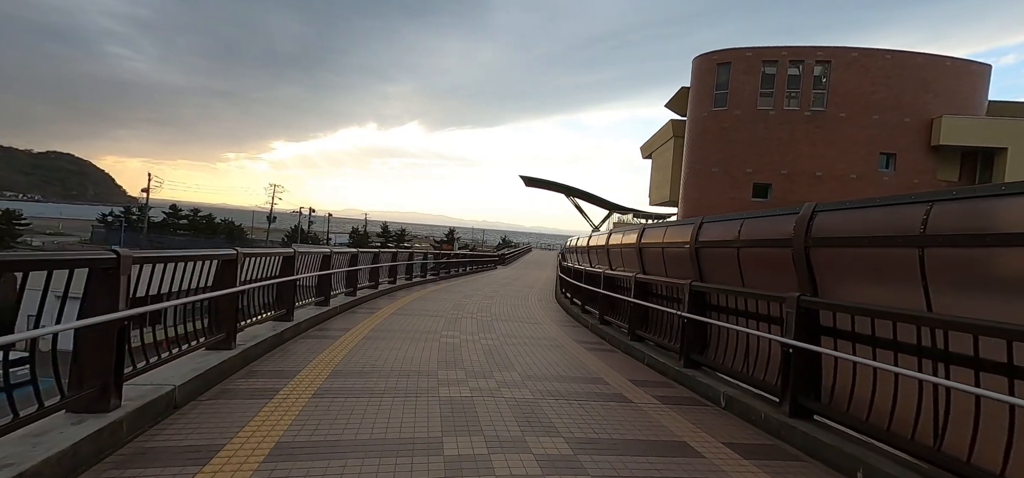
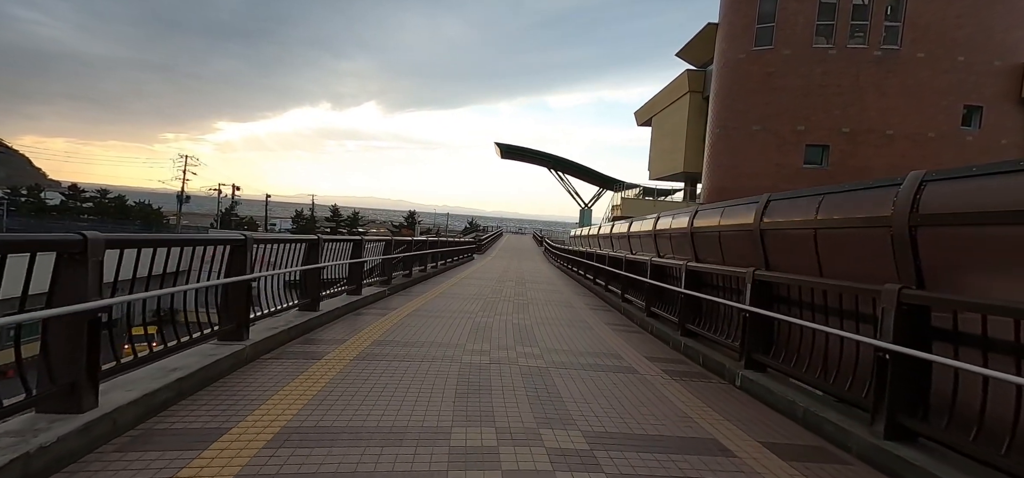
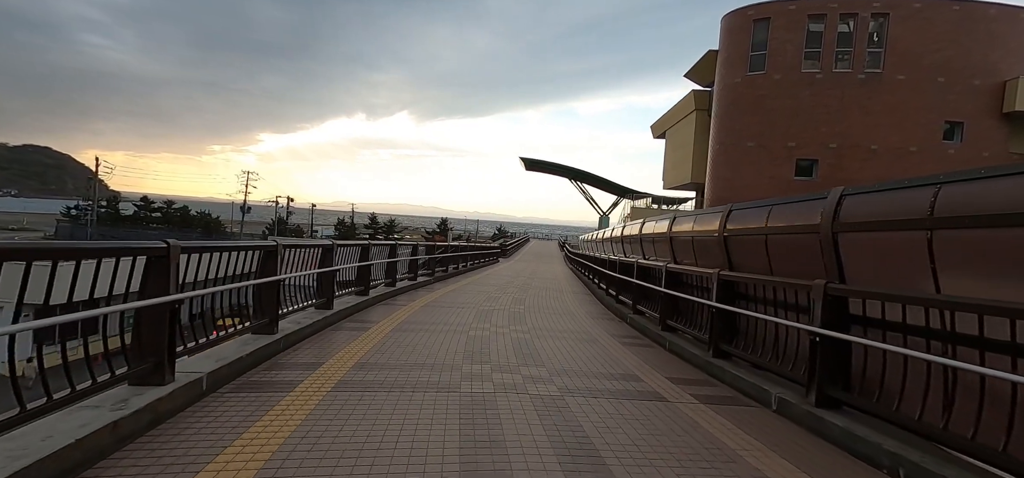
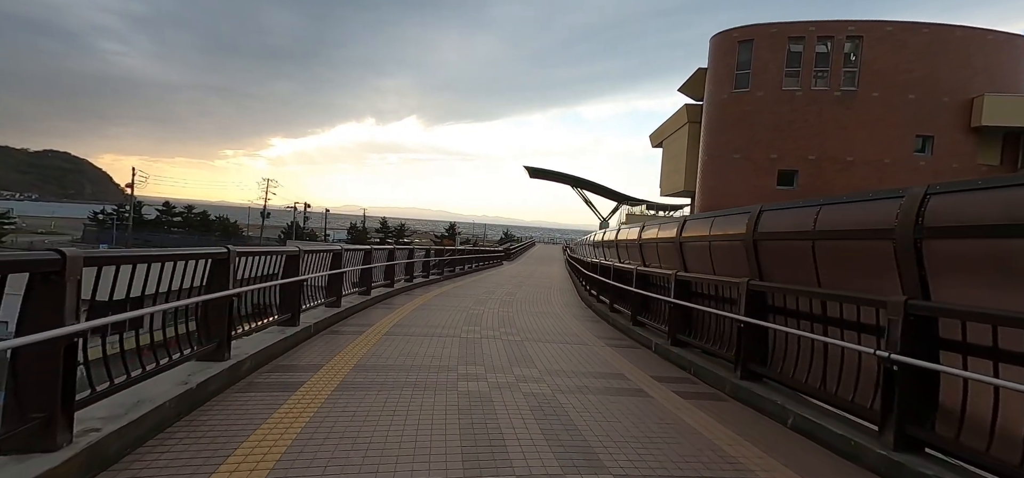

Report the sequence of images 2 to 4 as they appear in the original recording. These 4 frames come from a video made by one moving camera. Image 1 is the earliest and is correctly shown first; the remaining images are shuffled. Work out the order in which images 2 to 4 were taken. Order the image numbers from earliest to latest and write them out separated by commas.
4, 3, 2
